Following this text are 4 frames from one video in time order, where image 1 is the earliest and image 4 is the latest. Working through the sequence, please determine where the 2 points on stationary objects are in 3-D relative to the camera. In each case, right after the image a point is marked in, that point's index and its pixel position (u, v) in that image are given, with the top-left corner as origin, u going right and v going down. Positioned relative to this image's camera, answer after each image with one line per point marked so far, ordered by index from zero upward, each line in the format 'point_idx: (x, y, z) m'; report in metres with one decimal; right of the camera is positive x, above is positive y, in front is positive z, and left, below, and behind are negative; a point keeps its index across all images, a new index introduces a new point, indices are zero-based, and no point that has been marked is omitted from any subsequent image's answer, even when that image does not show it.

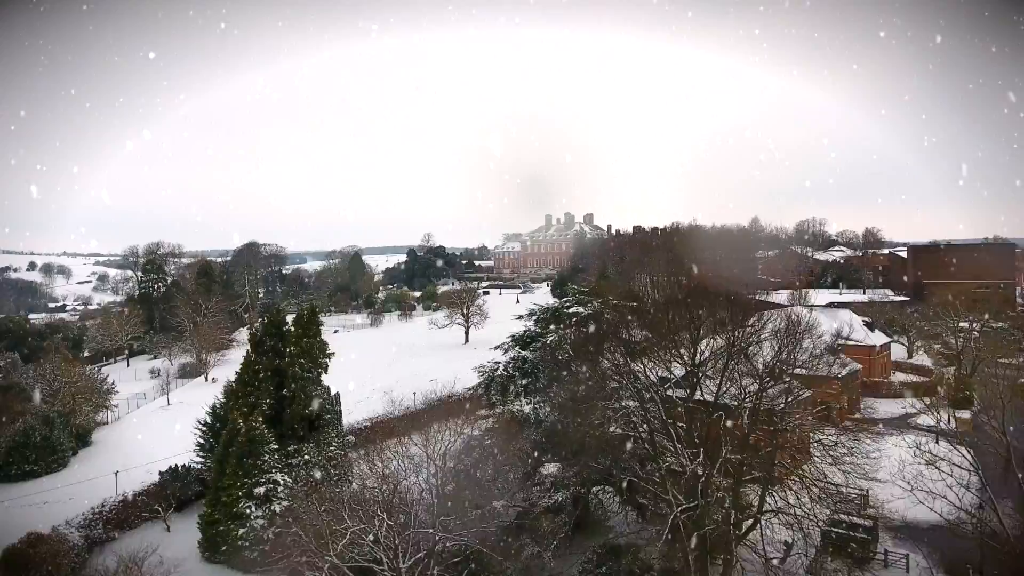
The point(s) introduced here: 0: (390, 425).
0: (-4.7, -5.3, +19.8) m
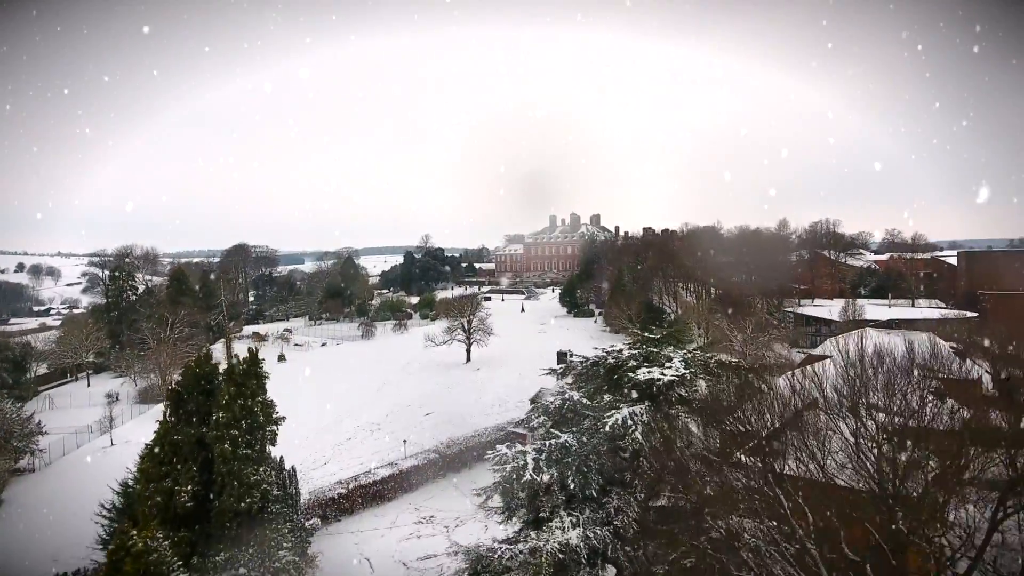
0: (-4.1, -6.1, +15.4) m
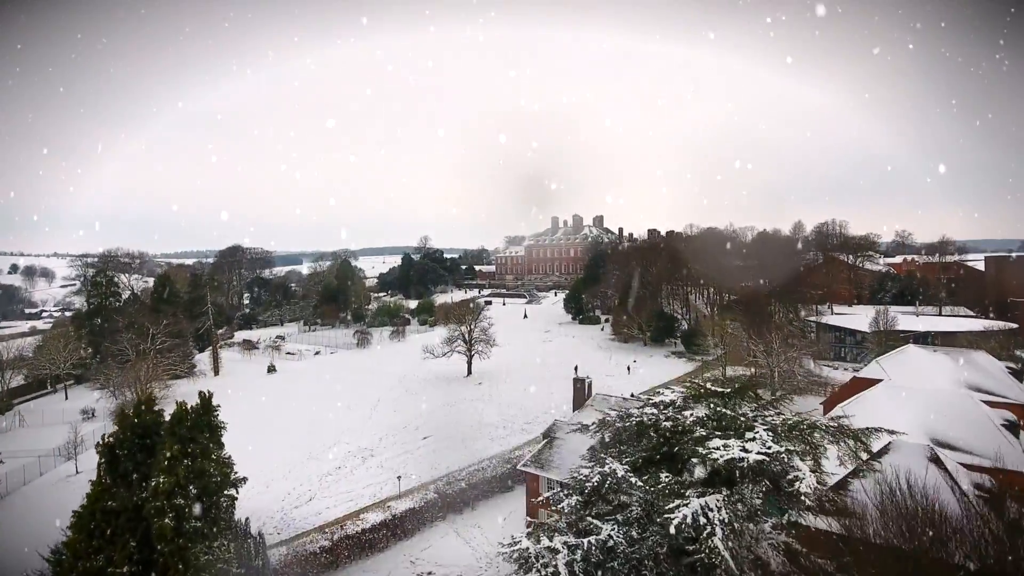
0: (-3.9, -6.6, +13.3) m
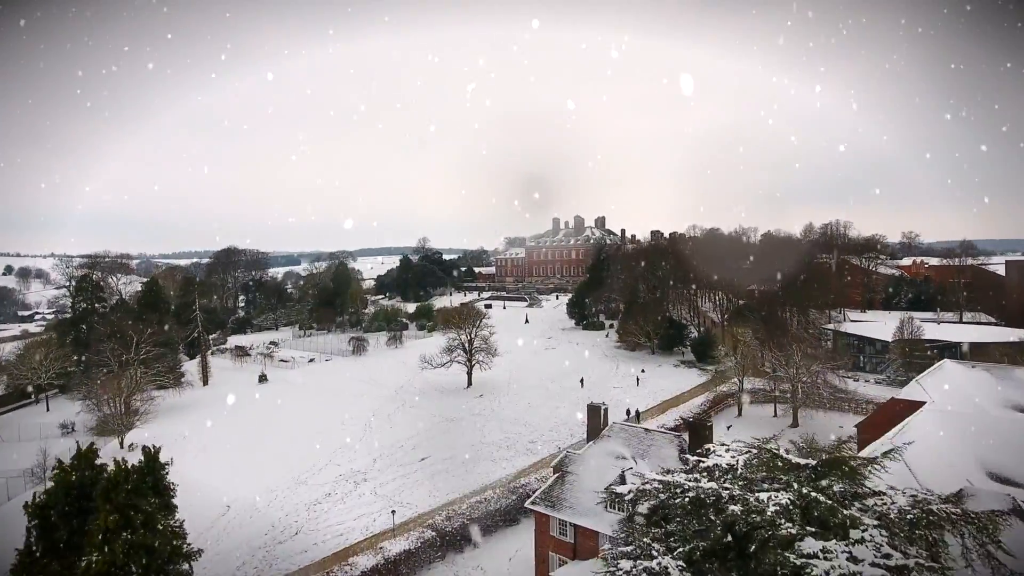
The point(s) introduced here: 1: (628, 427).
0: (-3.7, -7.0, +11.8) m
1: (+2.8, -3.4, +12.5) m
